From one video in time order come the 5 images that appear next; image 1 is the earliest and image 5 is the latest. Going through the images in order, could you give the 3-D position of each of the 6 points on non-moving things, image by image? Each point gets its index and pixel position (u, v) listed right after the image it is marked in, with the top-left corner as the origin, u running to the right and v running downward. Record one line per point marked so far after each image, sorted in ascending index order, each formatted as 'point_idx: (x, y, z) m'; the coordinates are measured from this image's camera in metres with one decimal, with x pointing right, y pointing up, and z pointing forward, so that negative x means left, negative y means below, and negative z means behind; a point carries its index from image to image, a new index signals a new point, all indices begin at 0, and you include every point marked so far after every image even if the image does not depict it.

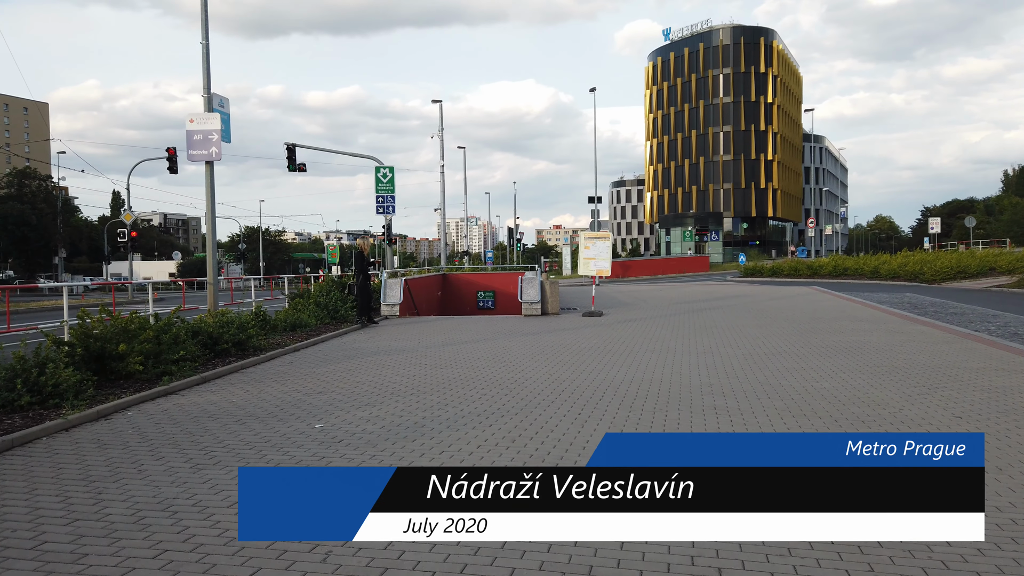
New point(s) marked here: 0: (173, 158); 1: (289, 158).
0: (-7.4, +2.9, +15.9) m
1: (-4.9, +2.9, +15.8) m
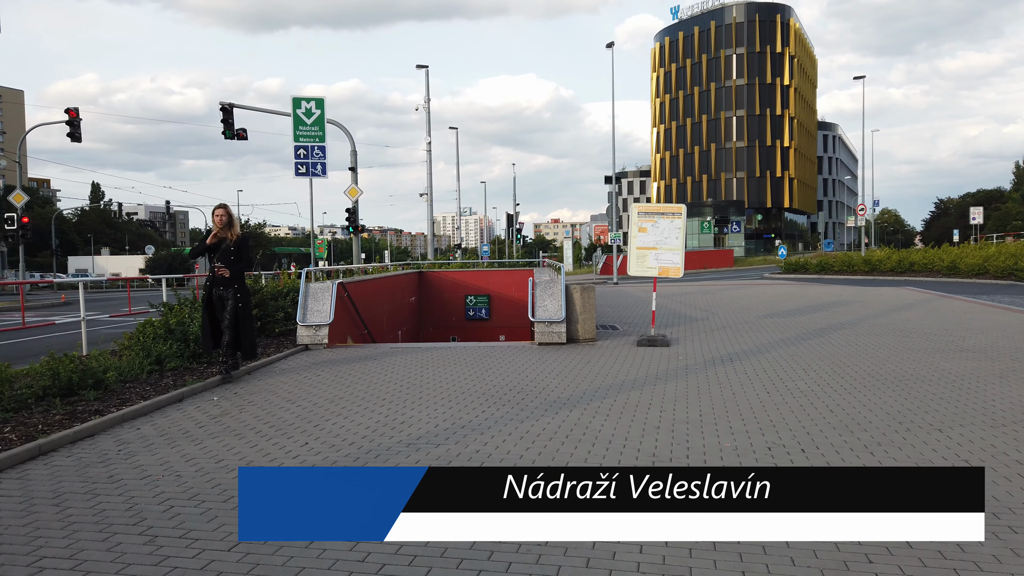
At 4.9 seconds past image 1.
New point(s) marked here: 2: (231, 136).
0: (-7.4, +2.9, +12.4) m
1: (-4.9, +2.8, +12.3) m
2: (-4.6, +2.5, +12.1) m
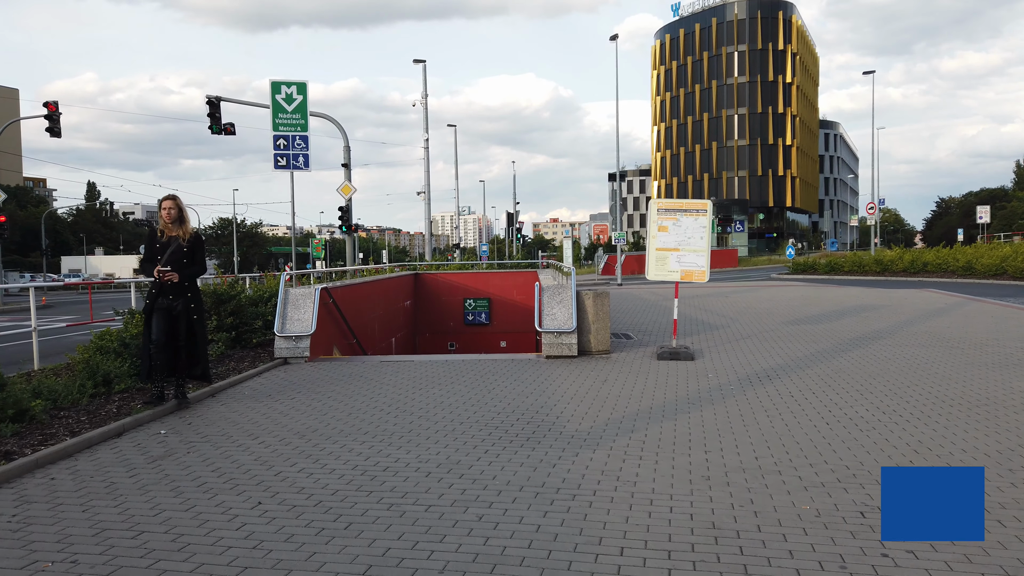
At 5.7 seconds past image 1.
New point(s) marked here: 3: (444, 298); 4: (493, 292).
0: (-7.4, +2.8, +11.8) m
1: (-4.9, +2.8, +11.8) m
2: (-4.6, +2.5, +11.5) m
3: (-1.8, -0.3, +19.9) m
4: (-0.5, -0.1, +20.0) m
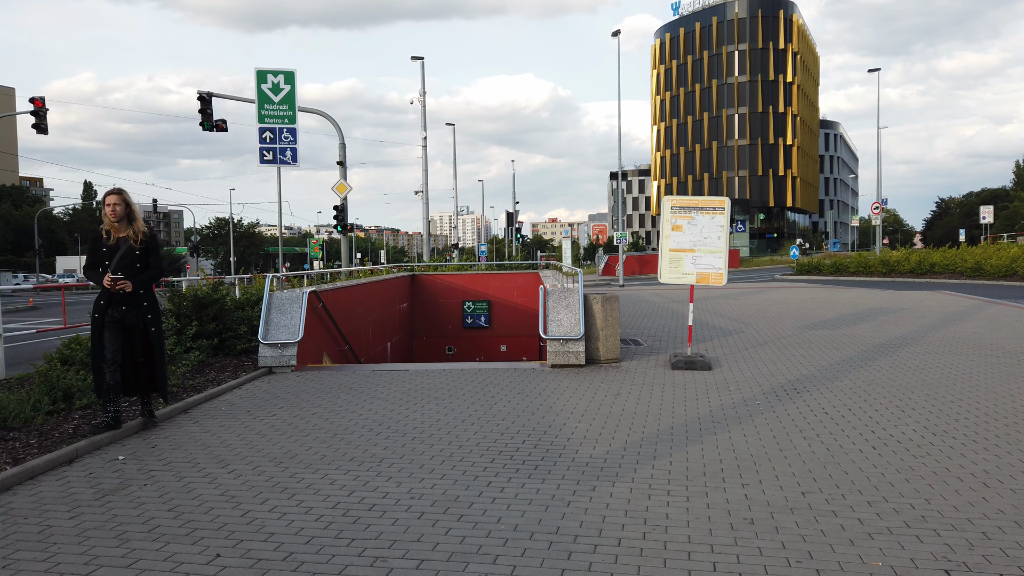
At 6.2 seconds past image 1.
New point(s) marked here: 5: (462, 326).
0: (-7.4, +2.8, +11.5) m
1: (-4.9, +2.8, +11.4) m
2: (-4.6, +2.4, +11.2) m
3: (-1.9, -0.3, +19.6) m
4: (-0.5, -0.1, +19.6) m
5: (-1.3, -1.0, +19.6) m
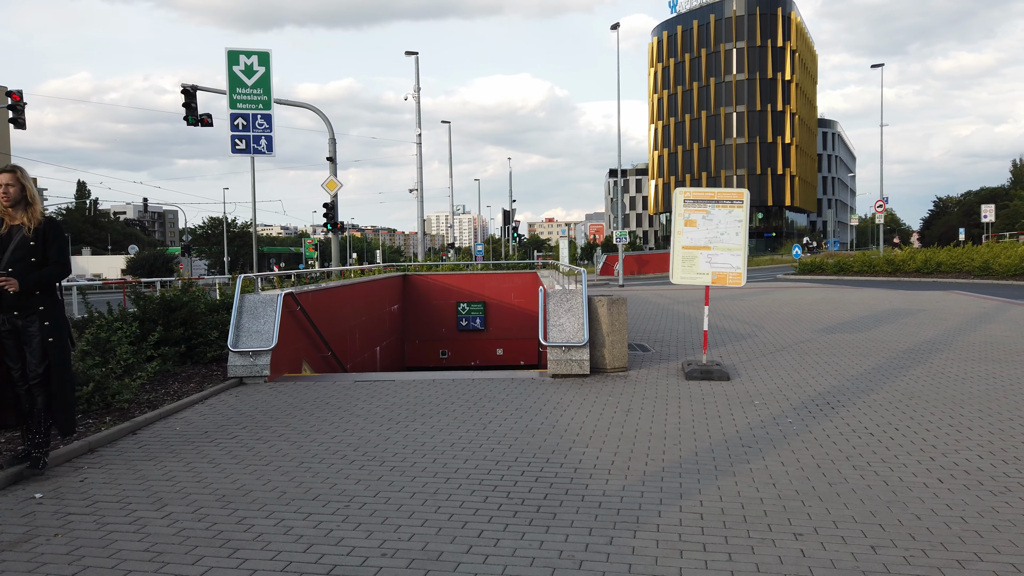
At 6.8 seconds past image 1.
0: (-7.4, +2.8, +11.0) m
1: (-4.9, +2.8, +11.0) m
2: (-4.7, +2.4, +10.7) m
3: (-1.9, -0.3, +19.2) m
4: (-0.6, -0.1, +19.2) m
5: (-1.4, -1.0, +19.2) m
